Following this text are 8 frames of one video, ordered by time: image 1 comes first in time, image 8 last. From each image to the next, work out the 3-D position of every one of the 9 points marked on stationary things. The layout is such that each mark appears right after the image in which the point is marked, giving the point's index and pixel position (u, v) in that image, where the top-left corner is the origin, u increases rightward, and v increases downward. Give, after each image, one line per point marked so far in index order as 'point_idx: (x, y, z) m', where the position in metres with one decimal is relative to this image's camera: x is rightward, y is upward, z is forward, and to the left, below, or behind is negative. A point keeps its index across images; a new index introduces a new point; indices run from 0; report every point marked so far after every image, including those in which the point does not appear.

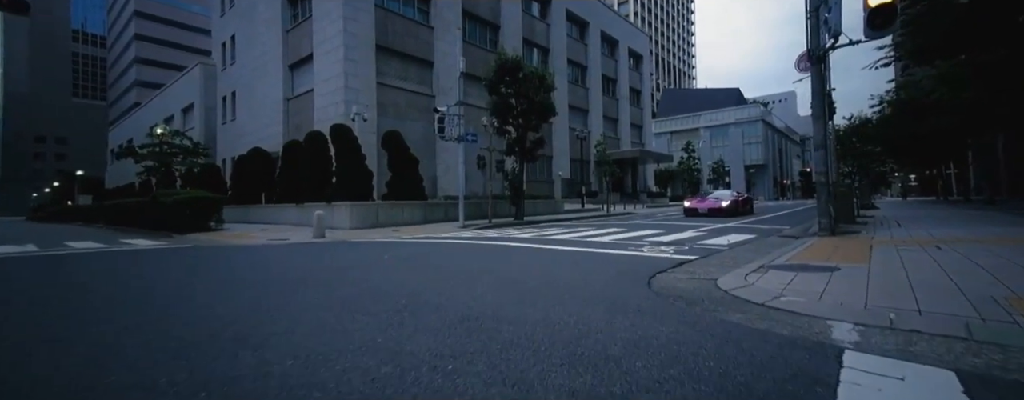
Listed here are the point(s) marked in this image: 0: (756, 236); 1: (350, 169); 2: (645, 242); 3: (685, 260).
0: (+5.2, -0.8, +9.4) m
1: (-7.3, +1.4, +19.5) m
2: (+2.7, -0.9, +8.9) m
3: (+2.4, -0.9, +6.0) m
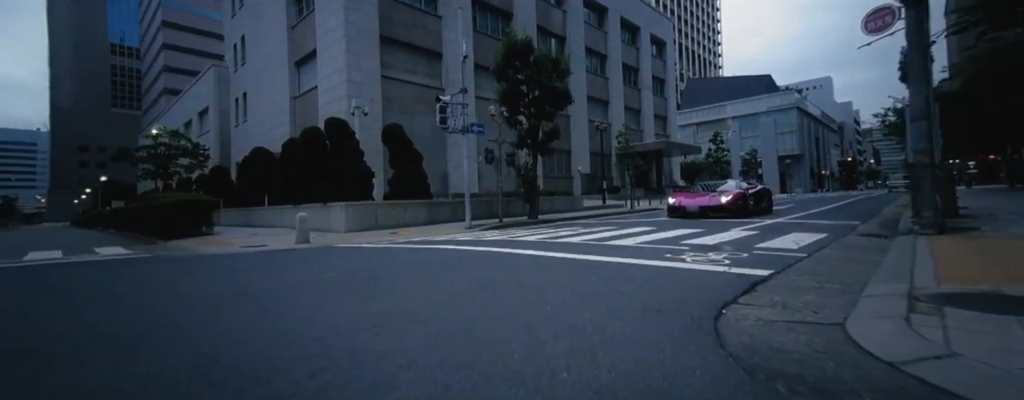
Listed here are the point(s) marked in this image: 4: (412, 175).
0: (+5.2, -0.6, +7.3) m
1: (-6.9, +1.4, +18.0) m
2: (+2.7, -0.7, +7.0) m
3: (+2.3, -0.7, +4.1) m
4: (-4.2, +1.1, +18.4) m
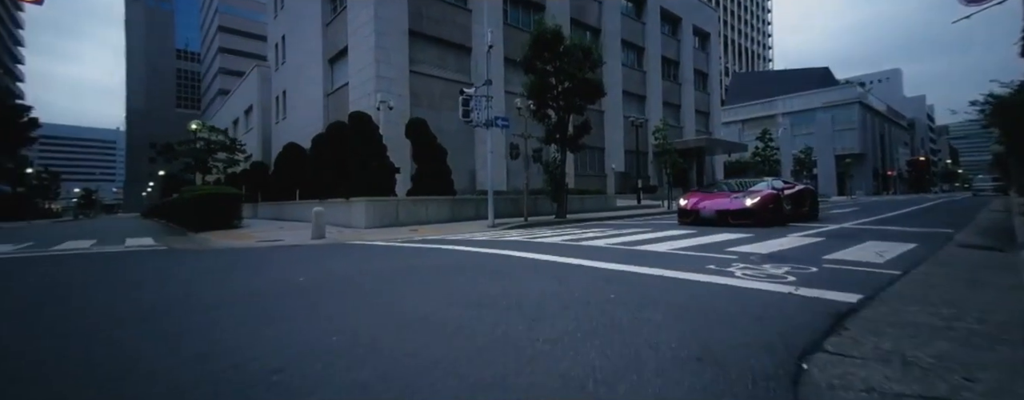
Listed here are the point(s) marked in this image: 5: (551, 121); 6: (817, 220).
0: (+5.4, -0.6, +5.9) m
1: (-5.8, +1.6, +17.5) m
2: (+2.8, -0.7, +5.8) m
3: (+2.2, -0.7, +2.9) m
4: (-3.1, +1.2, +17.7) m
5: (+1.6, +3.2, +18.0) m
6: (+9.6, -0.6, +13.7) m
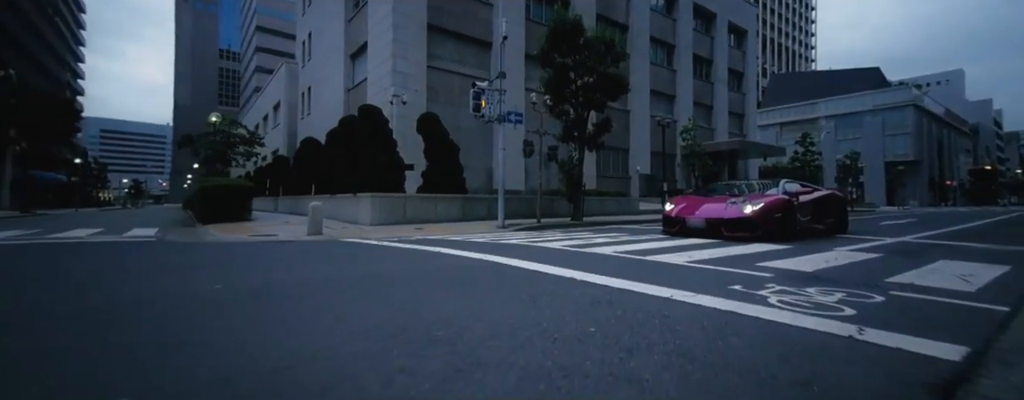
0: (+5.2, -0.7, +4.6) m
1: (-5.2, +1.7, +16.9) m
2: (+2.6, -0.8, +4.7) m
3: (+1.8, -0.7, +1.8) m
4: (-2.5, +1.3, +16.9) m
5: (+2.2, +3.2, +16.9) m
6: (+9.8, -0.9, +12.2) m
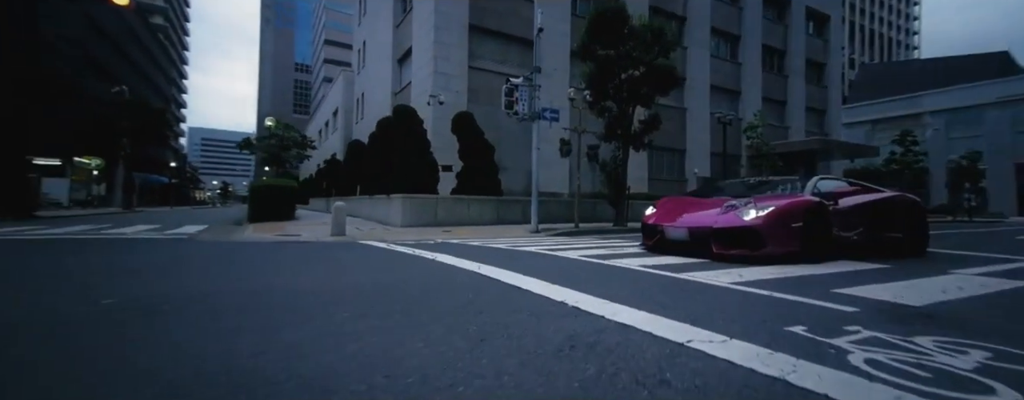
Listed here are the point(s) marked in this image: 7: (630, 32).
0: (+5.0, -0.7, +2.9) m
1: (-3.8, +1.7, +16.4) m
2: (+2.4, -0.8, +3.3) m
3: (+1.3, -0.7, +0.6) m
4: (-1.1, +1.2, +16.1) m
5: (+3.6, +3.0, +15.6) m
6: (+10.5, -1.1, +9.8) m
7: (+4.0, +5.6, +14.8) m
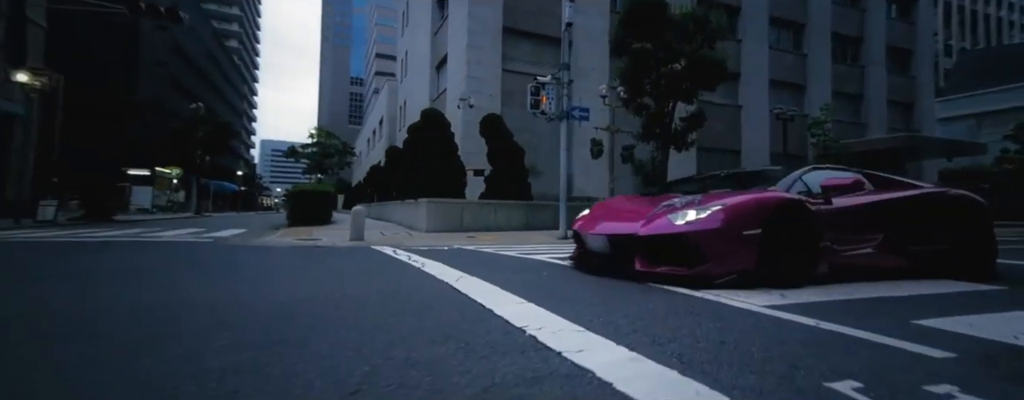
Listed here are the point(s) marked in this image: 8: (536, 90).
0: (+4.6, -0.7, +1.7) m
1: (-2.6, +1.5, +16.1) m
2: (+2.1, -0.7, +2.3) m
3: (+0.7, -0.6, -0.2) m
4: (0.0, +1.1, +15.5) m
5: (+4.6, +2.9, +14.4) m
6: (+10.9, -1.1, +8.0) m
7: (+4.9, +5.5, +13.6) m
8: (+0.7, +3.1, +12.5) m
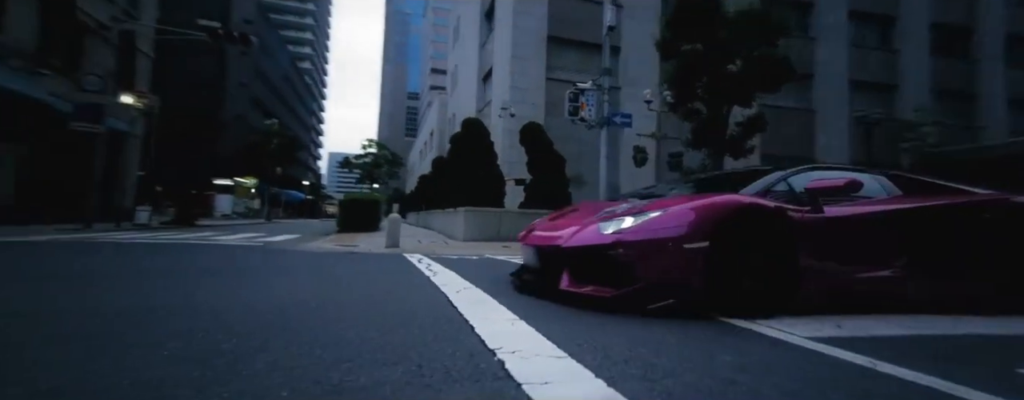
0: (+4.3, -0.7, +0.8) m
1: (-1.2, +1.2, +16.0) m
2: (+1.9, -0.8, +1.8) m
3: (+0.2, -0.6, -0.6) m
4: (+1.4, +0.7, +15.1) m
5: (+5.9, +2.5, +13.6) m
6: (+11.3, -1.4, +6.3) m
7: (+6.1, +5.2, +12.8) m
8: (+1.8, +2.9, +12.1) m
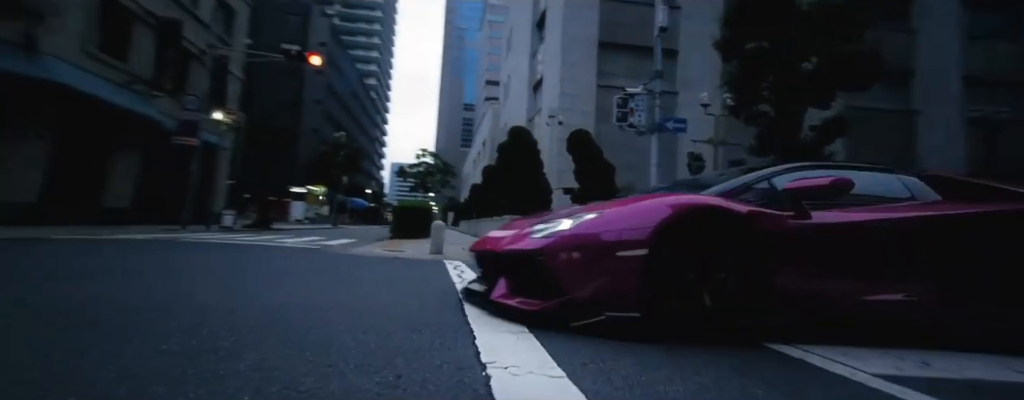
0: (+4.1, -0.8, +0.1) m
1: (+0.5, +0.8, +15.9) m
2: (+1.8, -0.8, +1.3) m
3: (-0.1, -0.5, -0.8) m
4: (+2.9, +0.4, +14.6) m
5: (+7.2, +2.2, +12.7) m
6: (+11.7, -1.6, +4.7) m
7: (+7.4, +4.8, +11.9) m
8: (+3.0, +2.6, +11.7) m
